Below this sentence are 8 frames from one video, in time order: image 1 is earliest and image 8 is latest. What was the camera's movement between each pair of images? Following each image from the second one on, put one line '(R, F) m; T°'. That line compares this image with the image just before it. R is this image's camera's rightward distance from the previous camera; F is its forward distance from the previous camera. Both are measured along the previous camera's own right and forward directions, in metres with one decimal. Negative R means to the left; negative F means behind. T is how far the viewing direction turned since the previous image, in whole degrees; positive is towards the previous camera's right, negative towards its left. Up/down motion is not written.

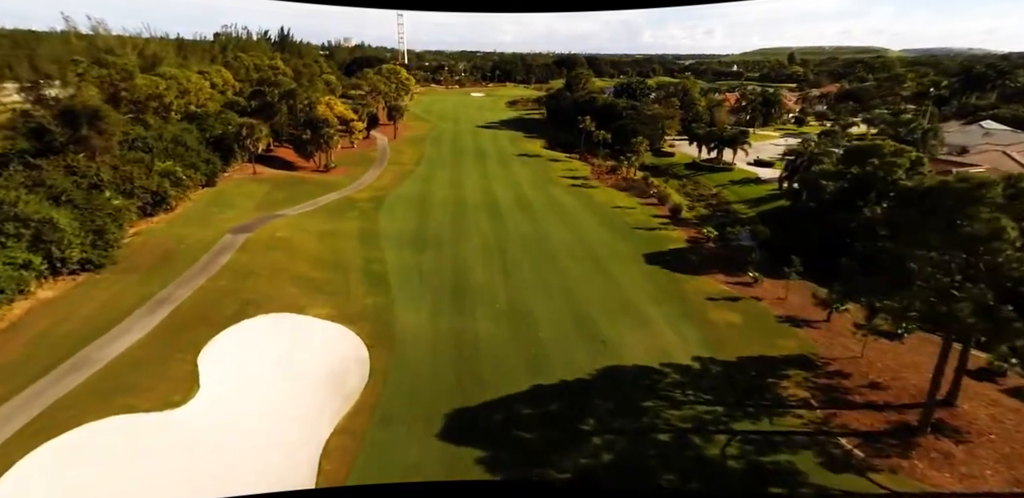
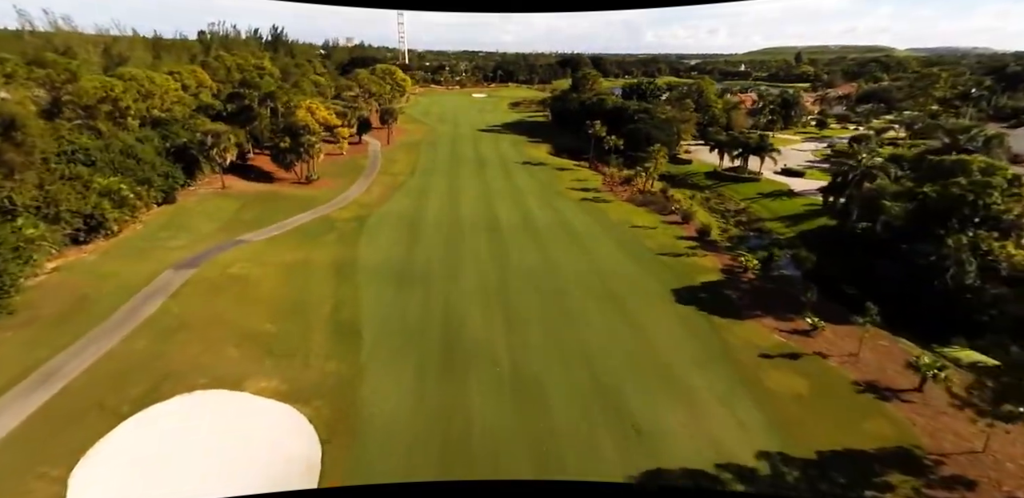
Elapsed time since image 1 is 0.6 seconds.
(0.0, +4.7) m; 0°
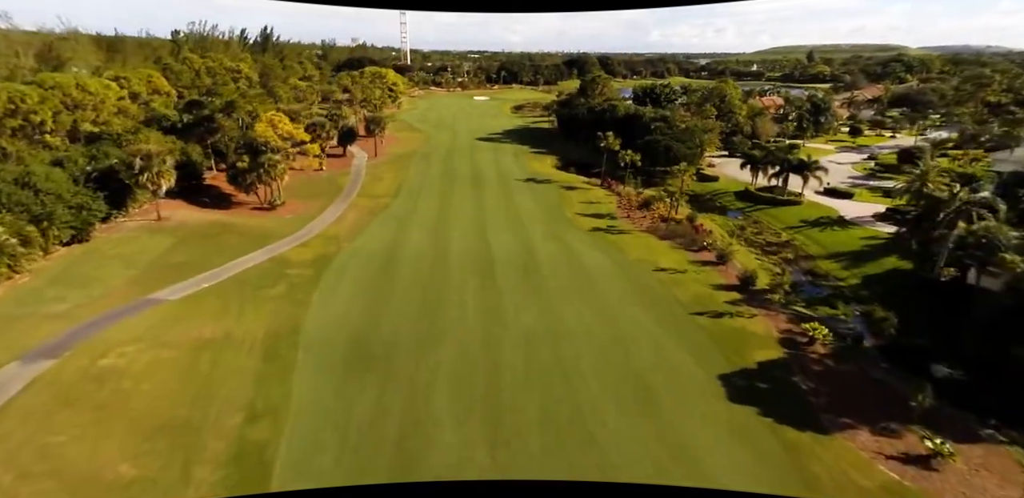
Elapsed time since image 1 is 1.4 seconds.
(+0.5, +6.3) m; -1°
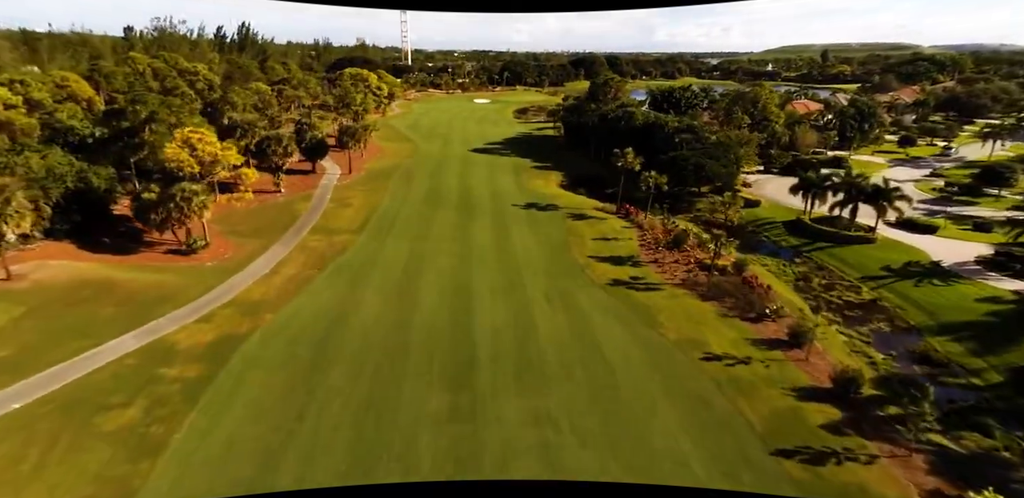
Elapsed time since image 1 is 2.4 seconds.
(+0.6, +8.2) m; -1°
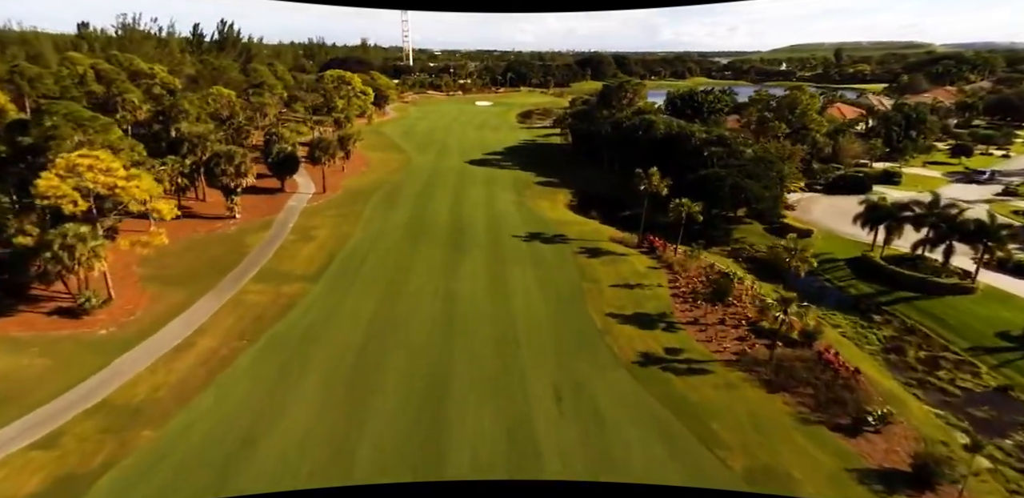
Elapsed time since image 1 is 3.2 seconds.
(+0.4, +6.5) m; -1°
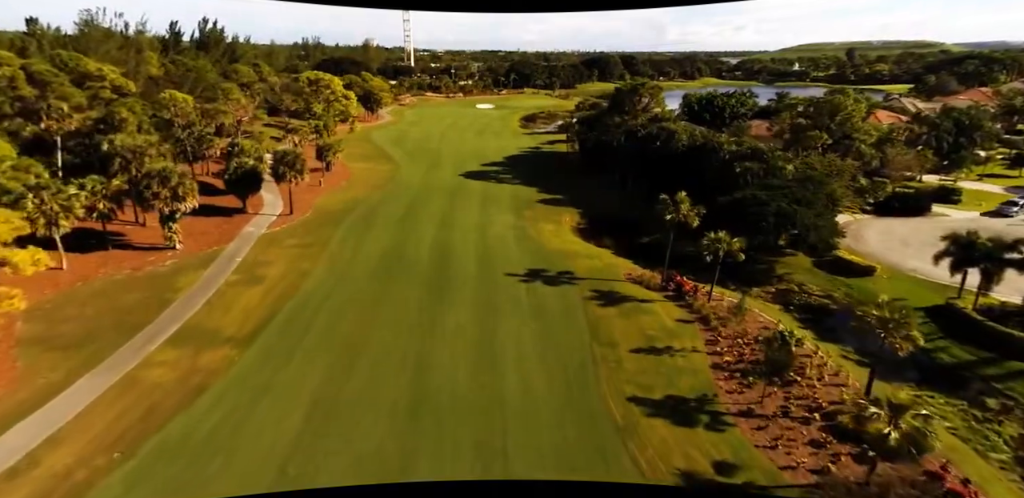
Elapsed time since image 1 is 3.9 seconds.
(+0.5, +5.6) m; -1°
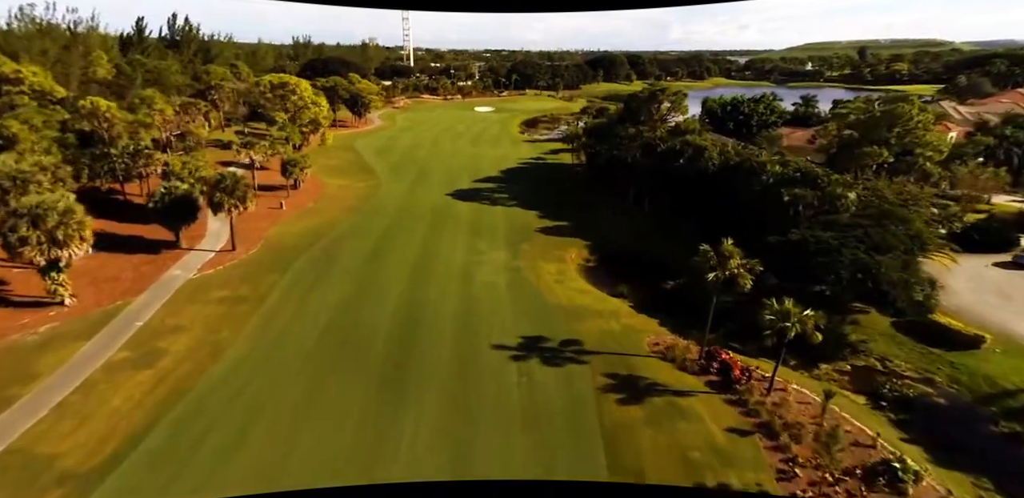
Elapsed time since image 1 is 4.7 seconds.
(+0.5, +6.3) m; 0°
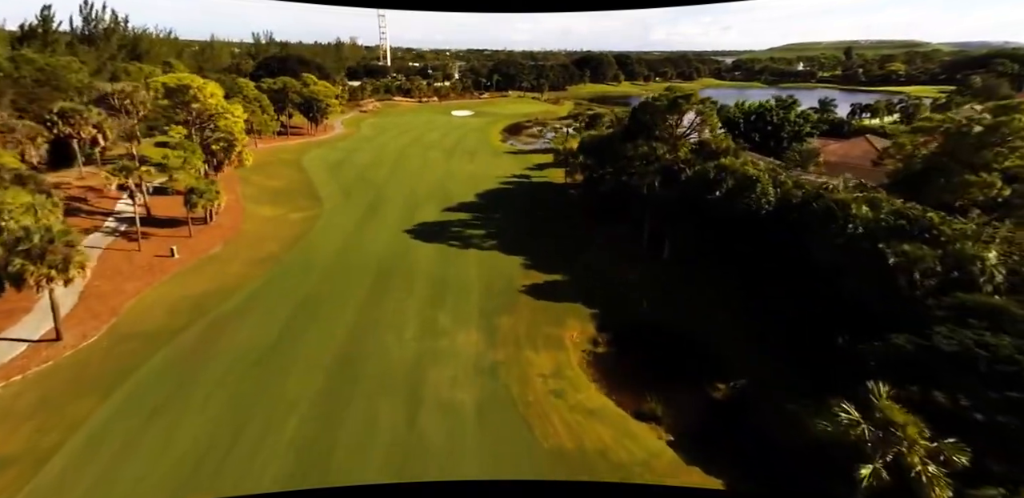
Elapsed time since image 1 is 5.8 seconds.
(+0.4, +8.8) m; +1°
